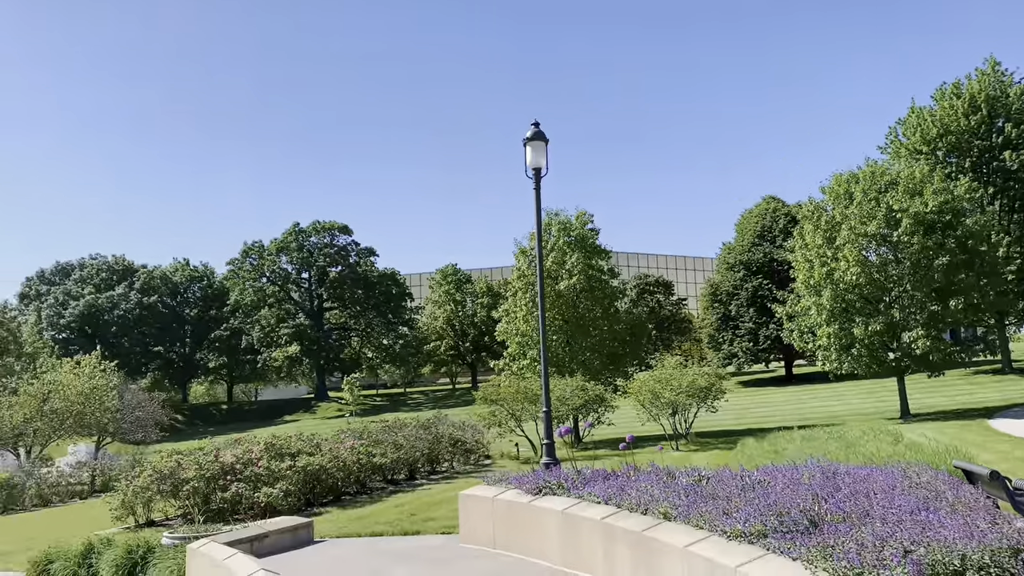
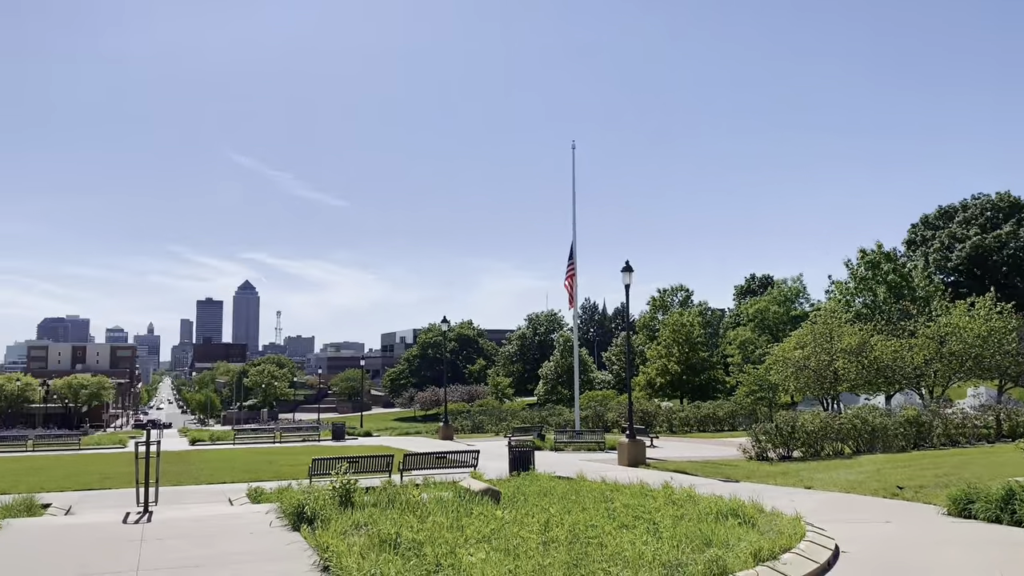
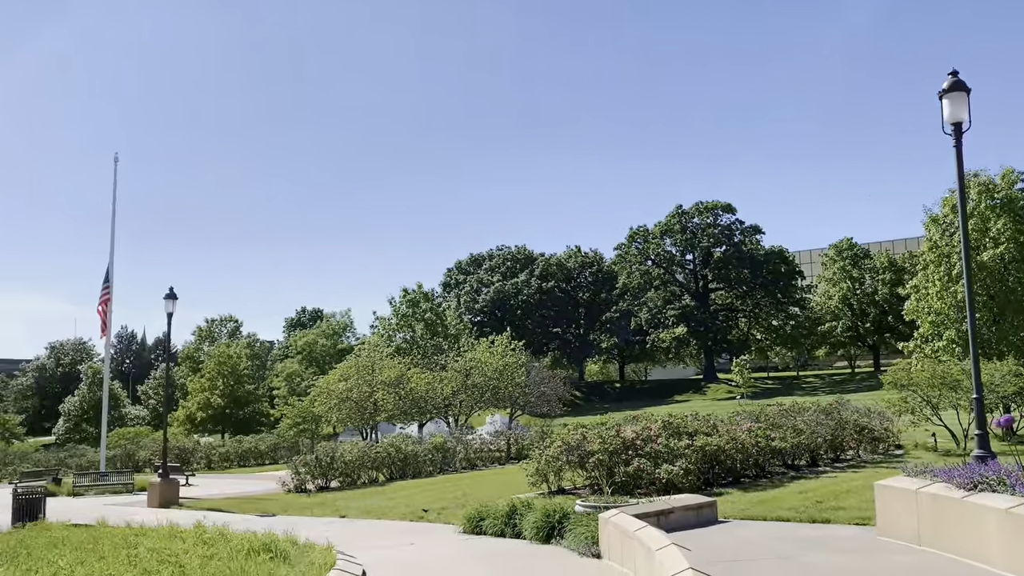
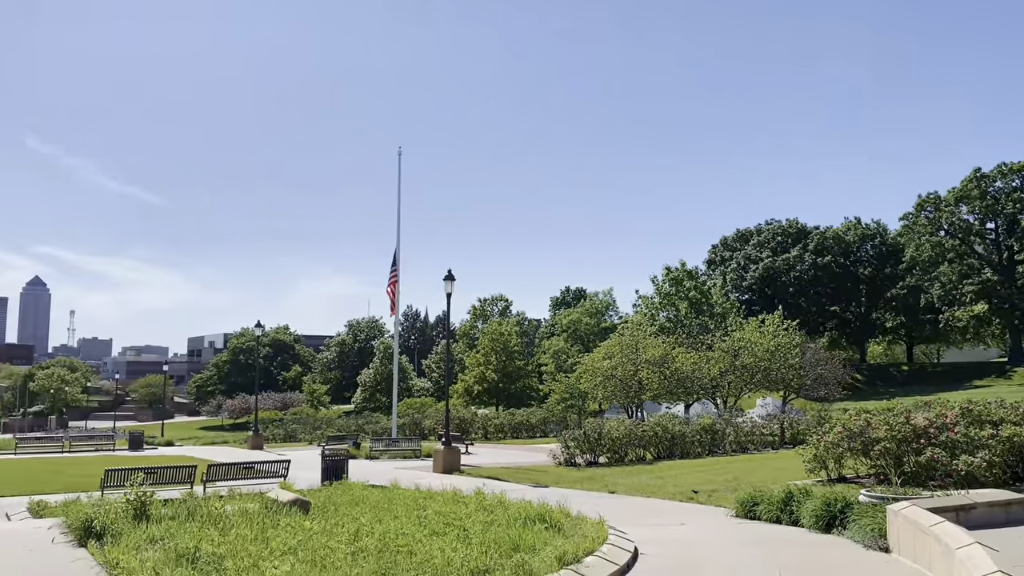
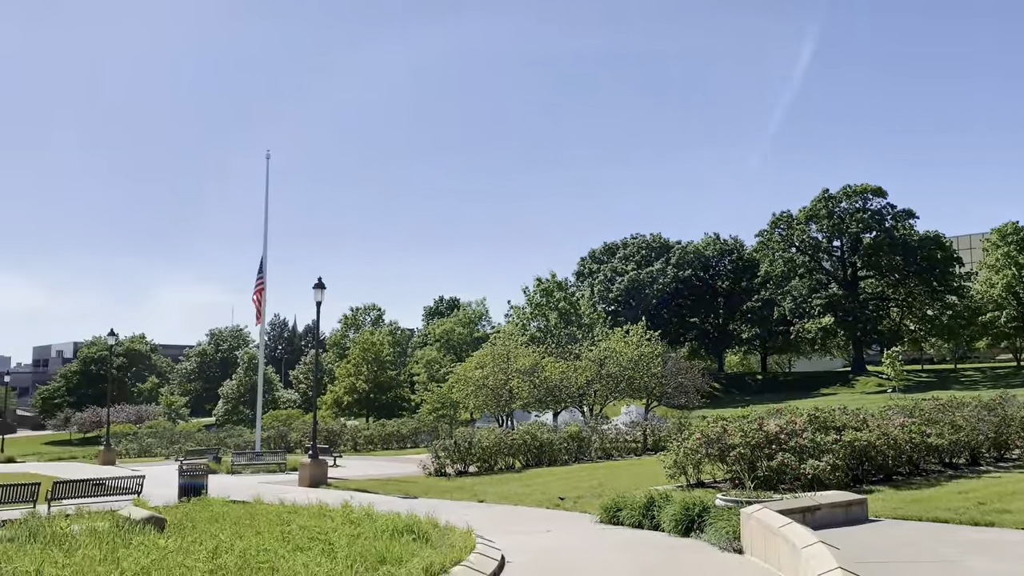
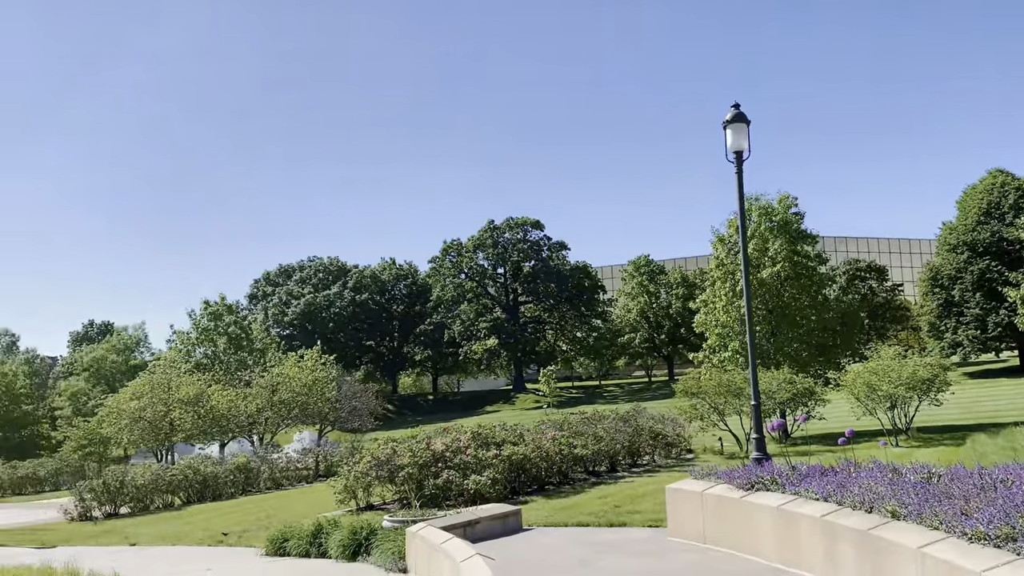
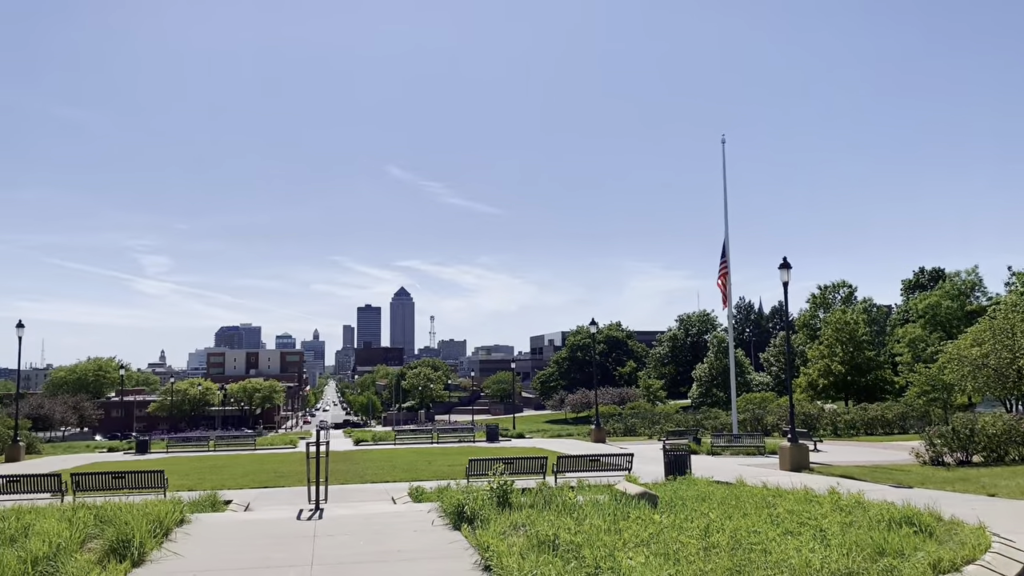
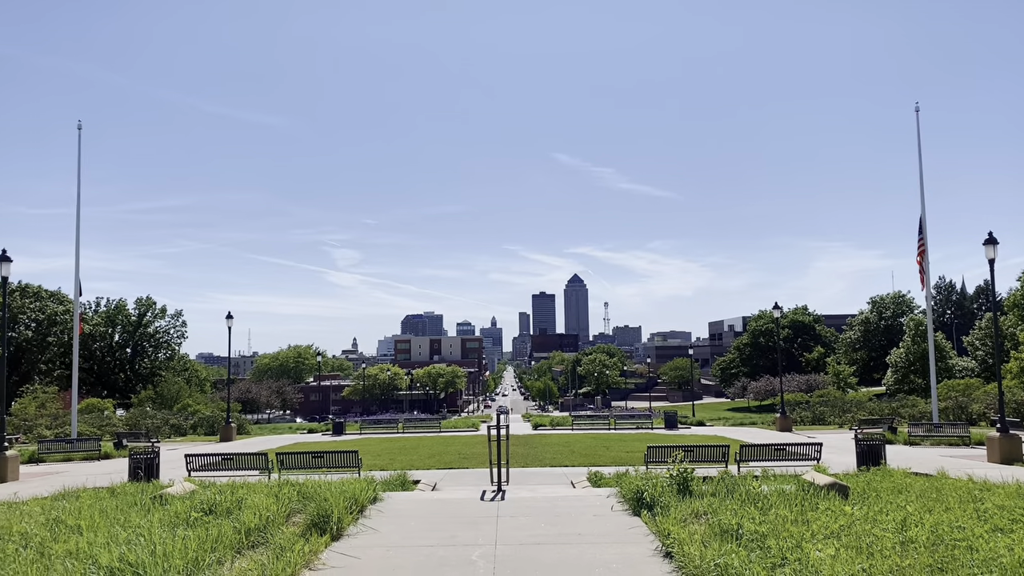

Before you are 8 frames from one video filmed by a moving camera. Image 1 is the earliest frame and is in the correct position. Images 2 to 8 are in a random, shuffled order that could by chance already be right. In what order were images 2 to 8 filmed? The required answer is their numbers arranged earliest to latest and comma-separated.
6, 3, 5, 4, 2, 7, 8
